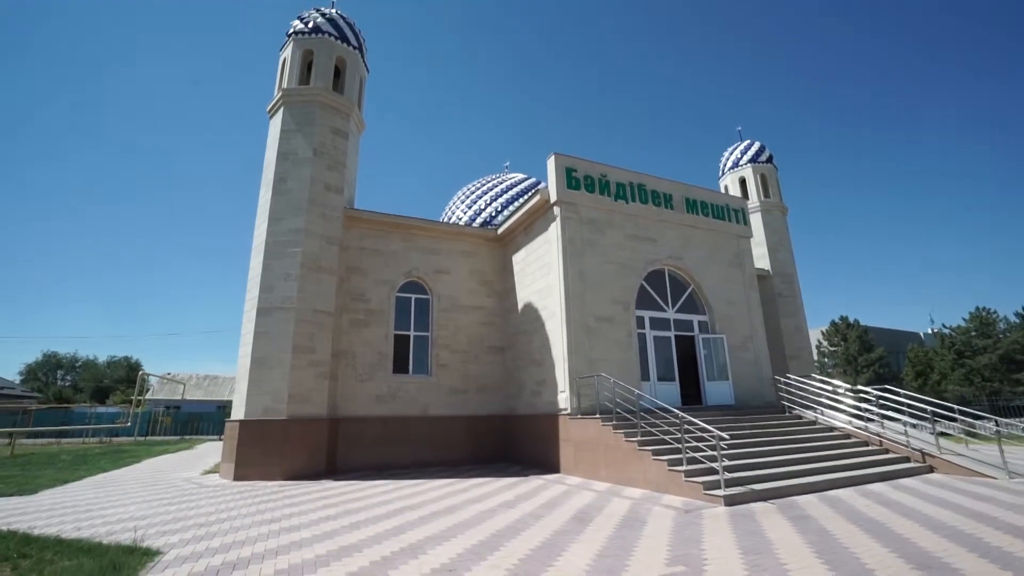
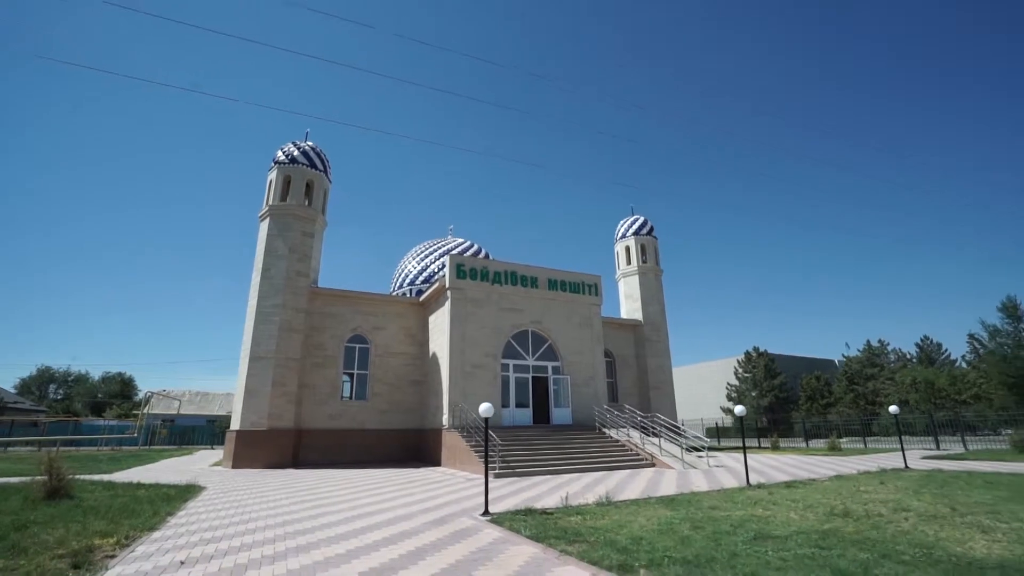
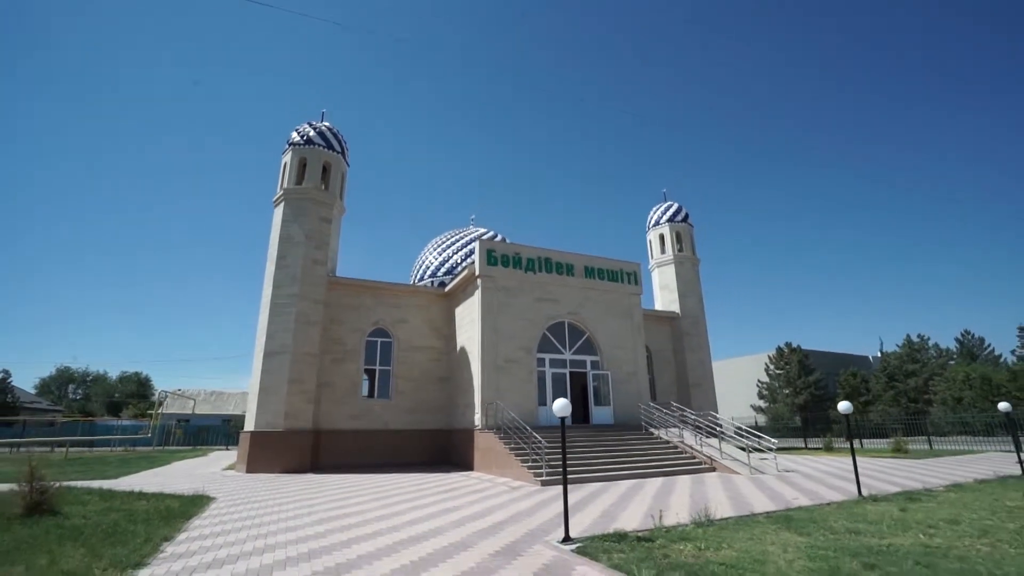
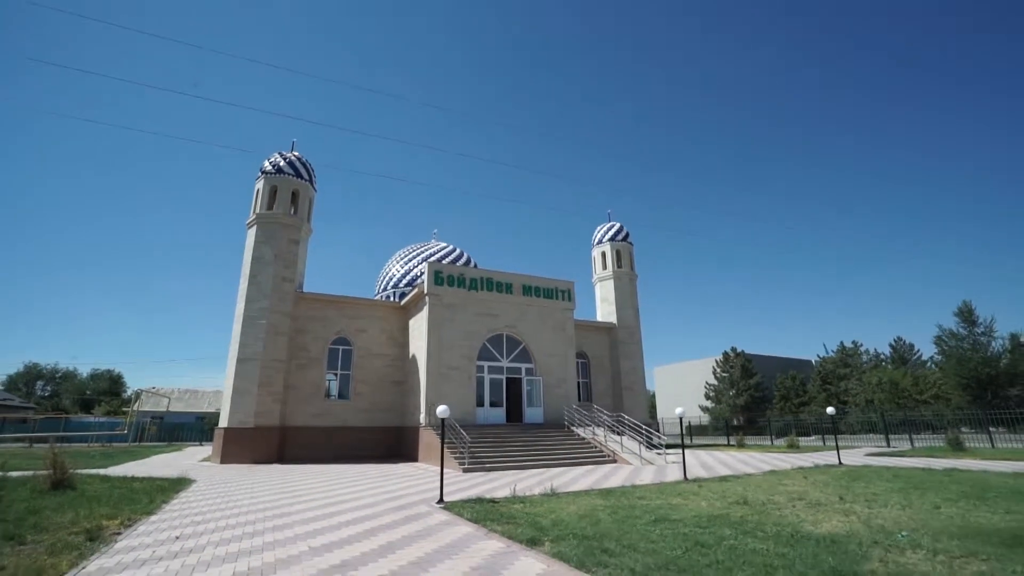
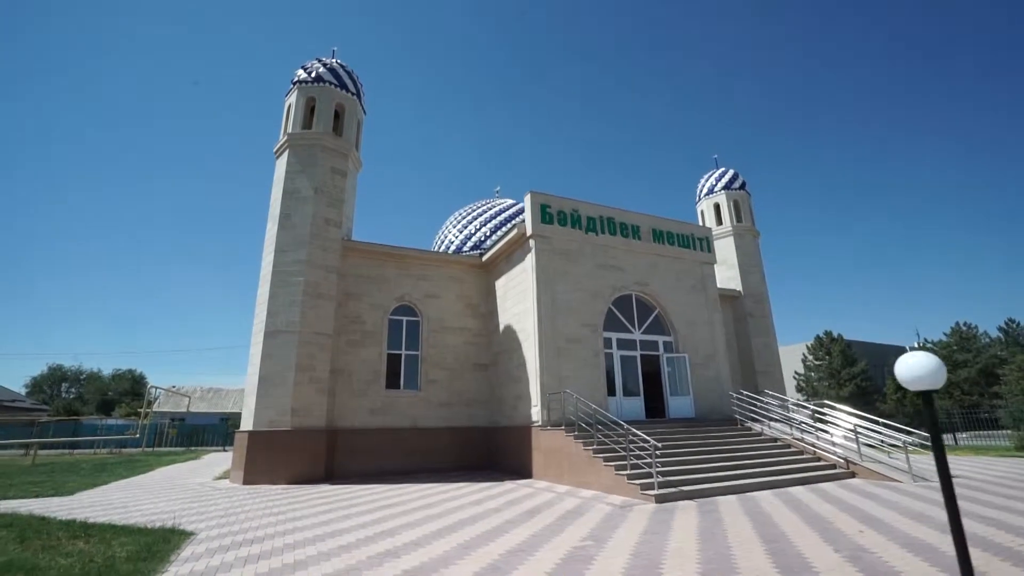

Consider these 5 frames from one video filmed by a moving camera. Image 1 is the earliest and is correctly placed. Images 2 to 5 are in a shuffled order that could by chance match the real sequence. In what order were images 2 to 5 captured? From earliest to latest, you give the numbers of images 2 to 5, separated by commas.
5, 3, 2, 4
